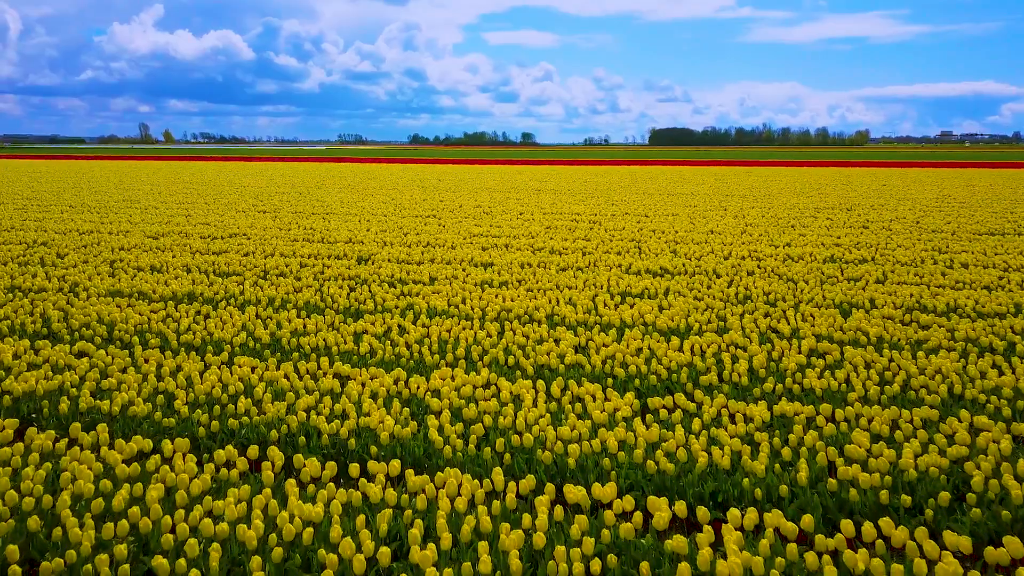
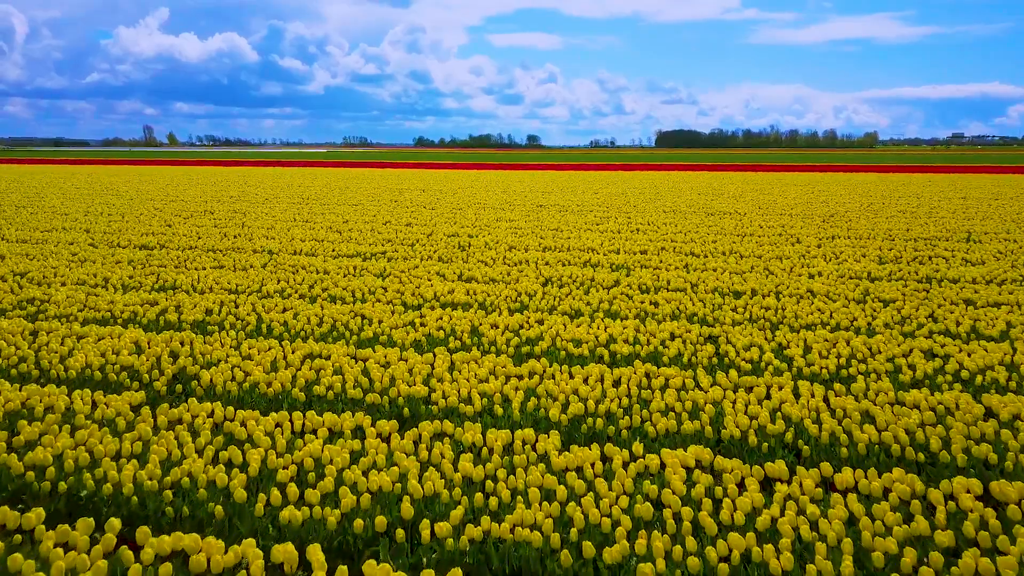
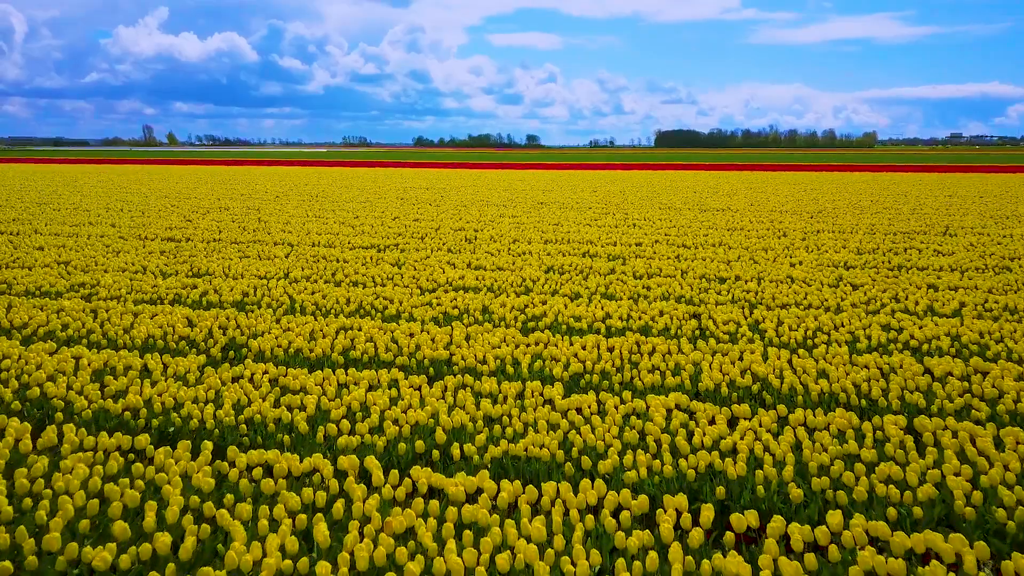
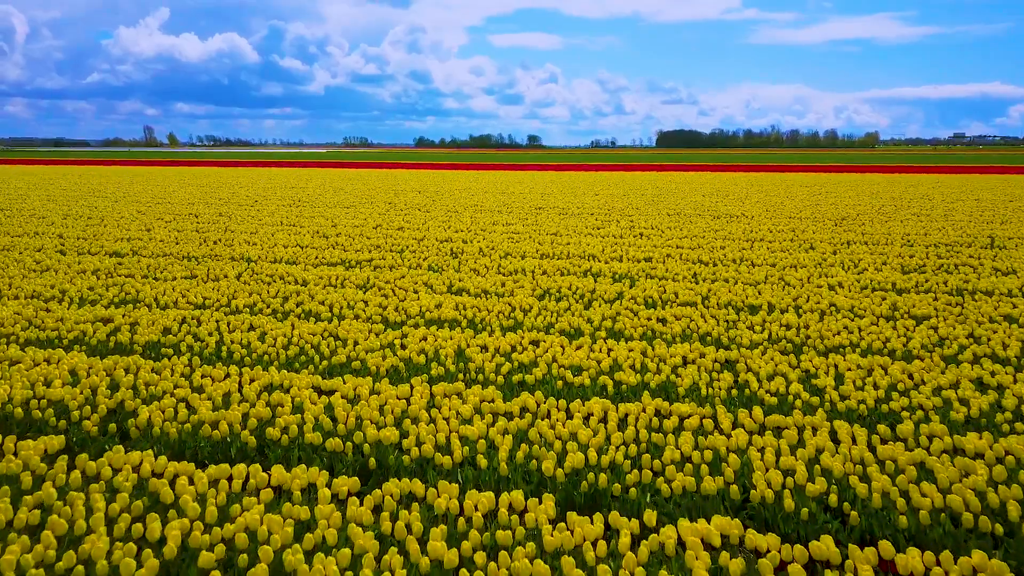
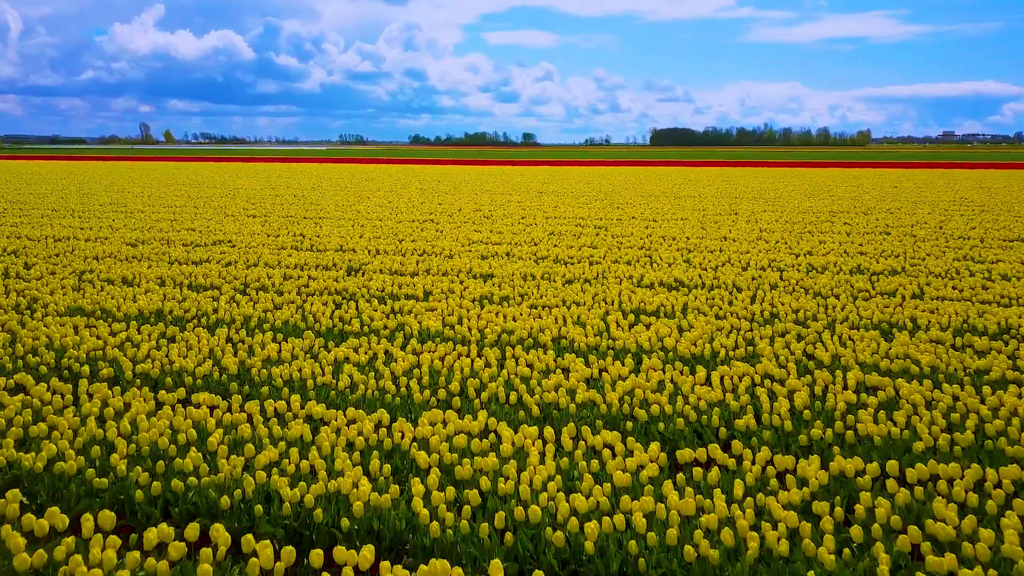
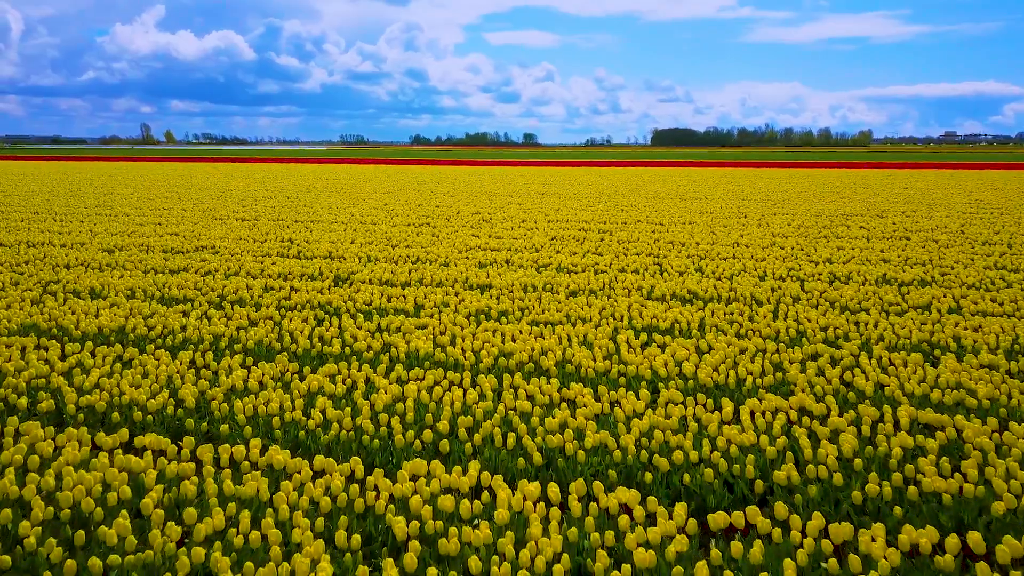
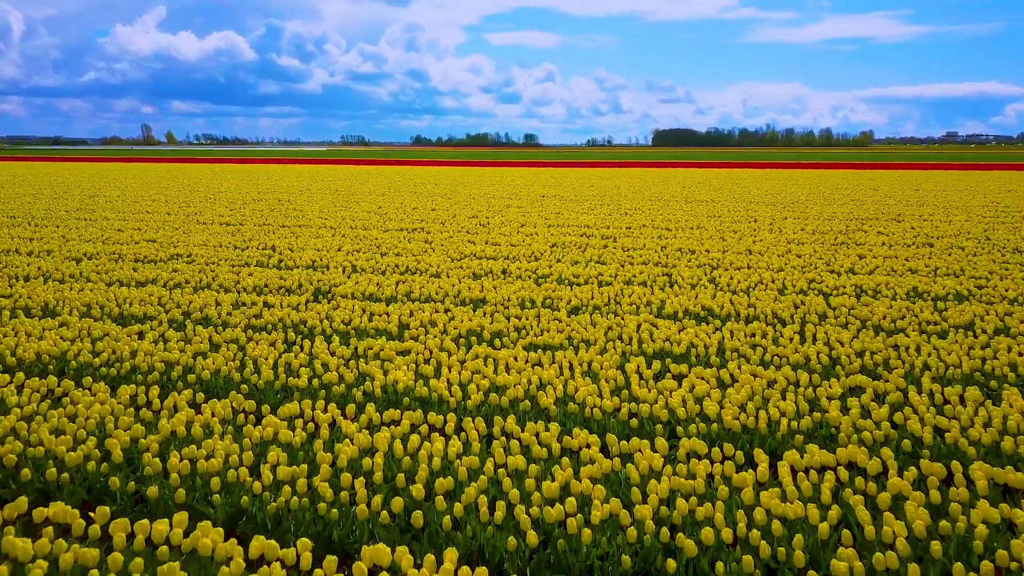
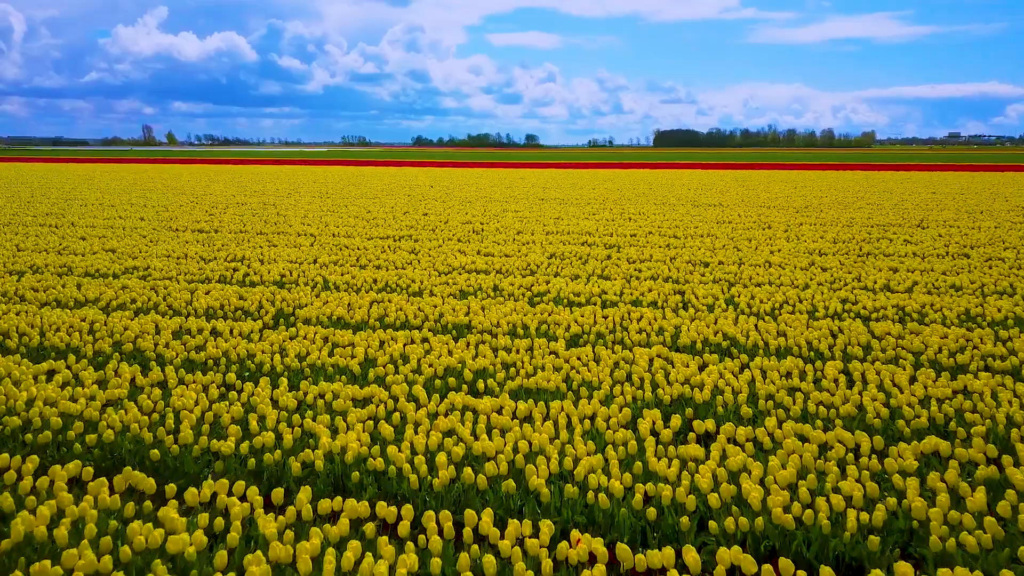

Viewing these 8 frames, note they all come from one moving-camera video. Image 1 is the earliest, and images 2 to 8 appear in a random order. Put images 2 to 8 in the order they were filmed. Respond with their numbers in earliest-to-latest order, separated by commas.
5, 6, 7, 8, 3, 2, 4
